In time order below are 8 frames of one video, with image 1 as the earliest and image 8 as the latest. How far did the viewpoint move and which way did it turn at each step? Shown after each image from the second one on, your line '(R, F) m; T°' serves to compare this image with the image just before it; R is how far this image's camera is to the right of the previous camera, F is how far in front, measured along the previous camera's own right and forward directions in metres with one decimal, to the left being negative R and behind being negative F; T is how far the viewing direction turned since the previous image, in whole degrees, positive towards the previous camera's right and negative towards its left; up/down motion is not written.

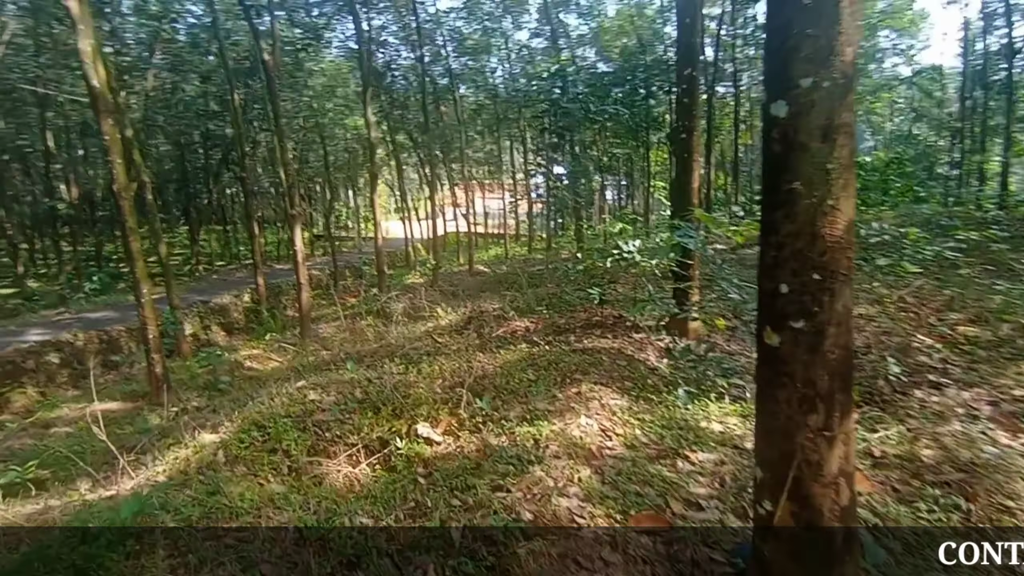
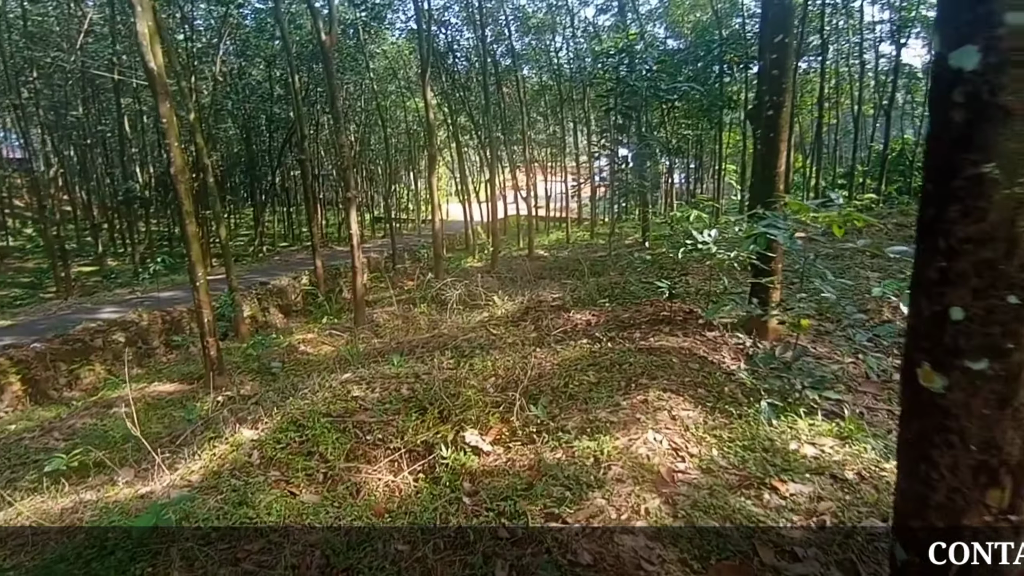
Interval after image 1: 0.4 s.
(0.0, +0.4) m; -4°
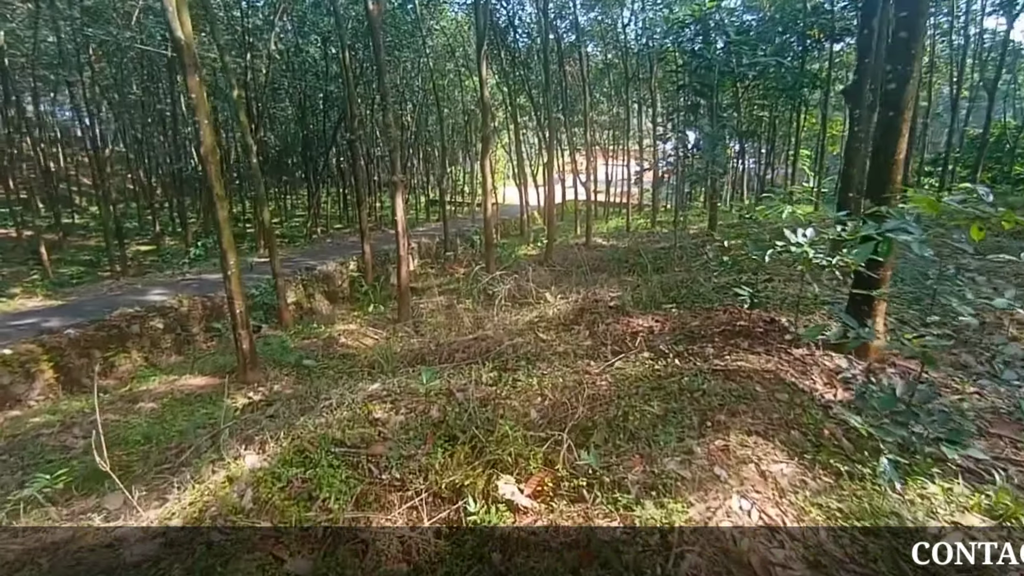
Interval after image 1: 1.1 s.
(0.0, +0.7) m; -4°
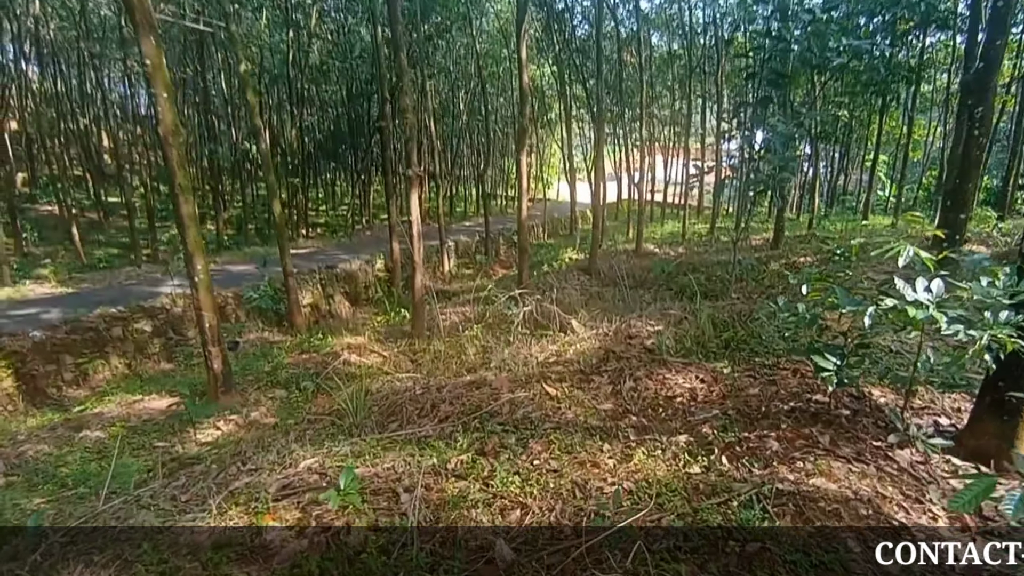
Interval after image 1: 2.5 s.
(+0.3, +1.2) m; -4°
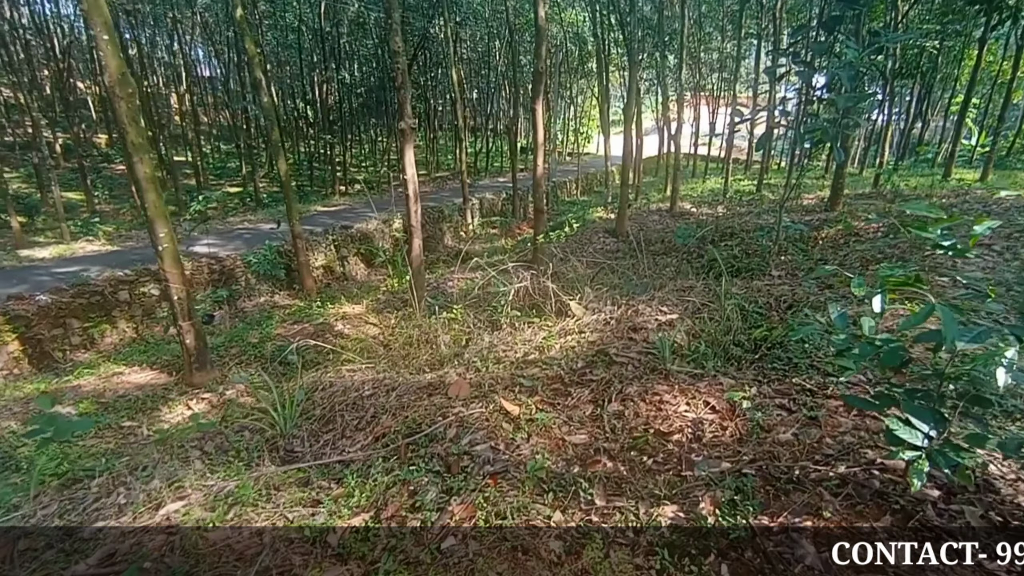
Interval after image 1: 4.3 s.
(+0.4, +1.0) m; -4°
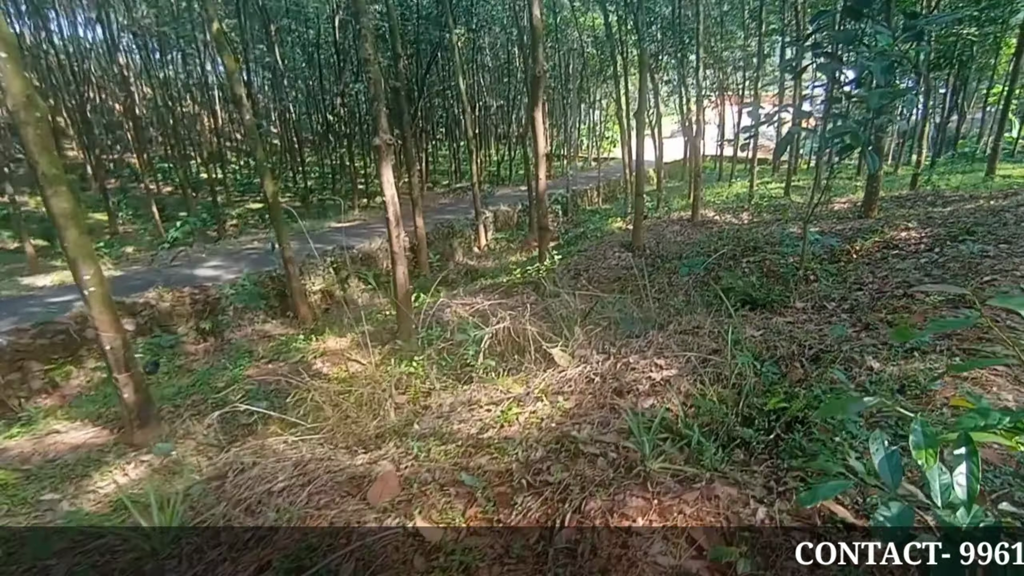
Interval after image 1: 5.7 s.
(+0.3, +0.8) m; -2°
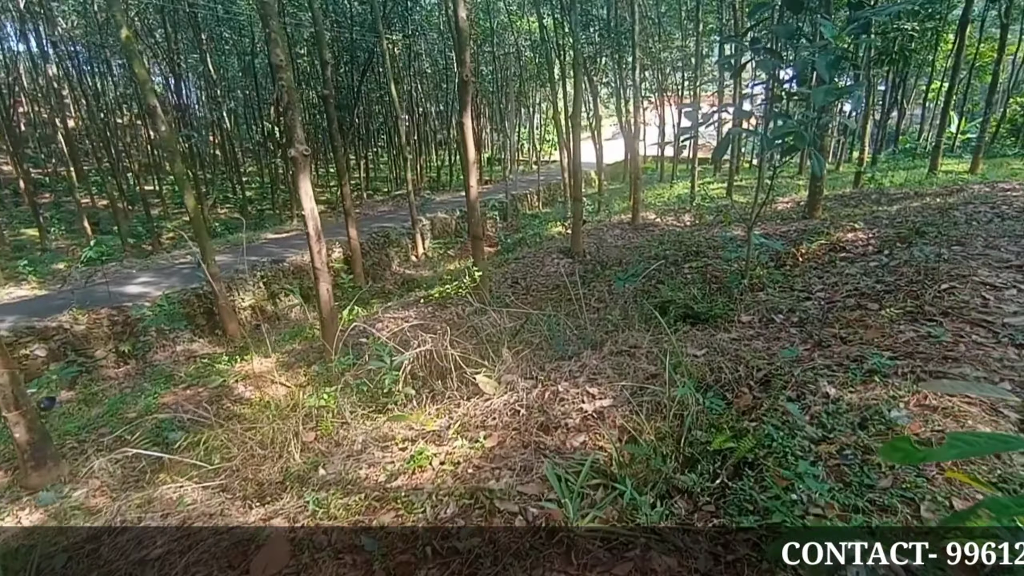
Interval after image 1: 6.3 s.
(+0.1, +0.4) m; +3°
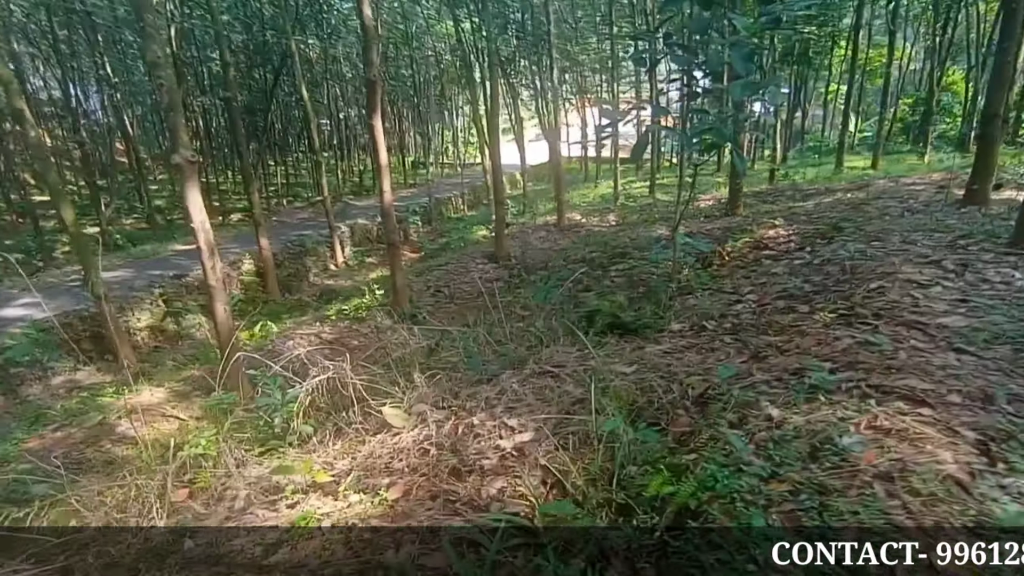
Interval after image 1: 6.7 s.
(+0.1, +0.3) m; +5°
